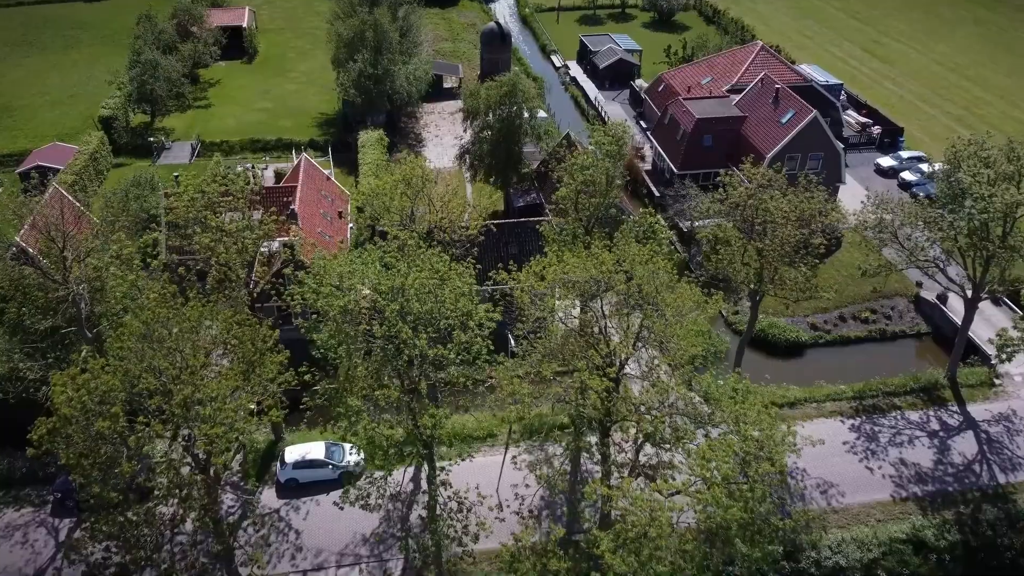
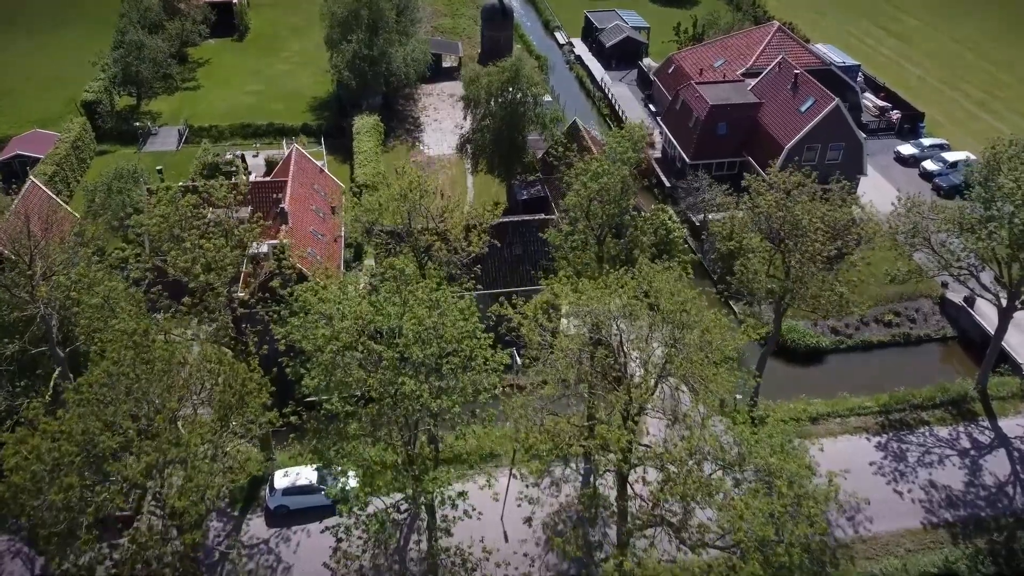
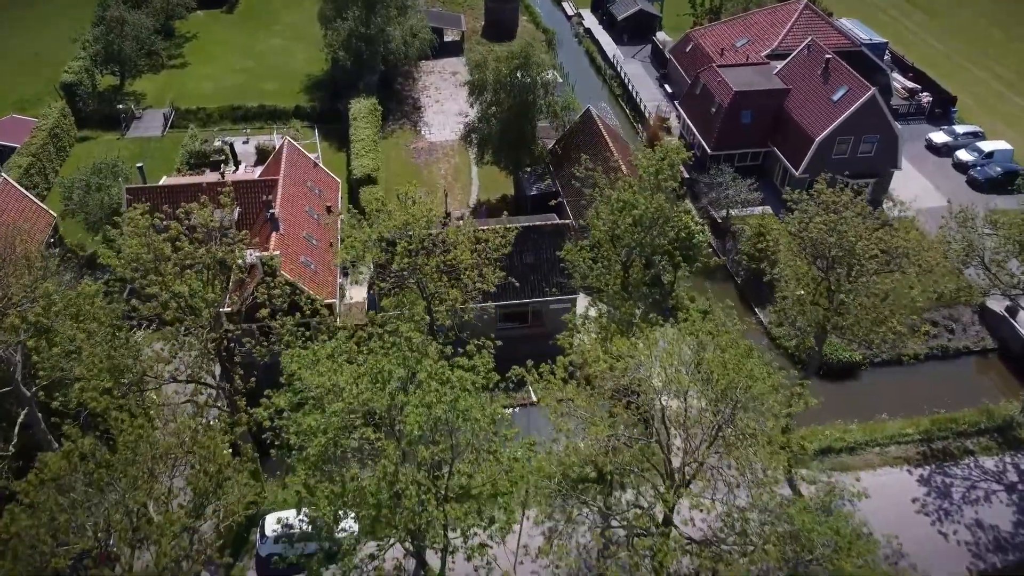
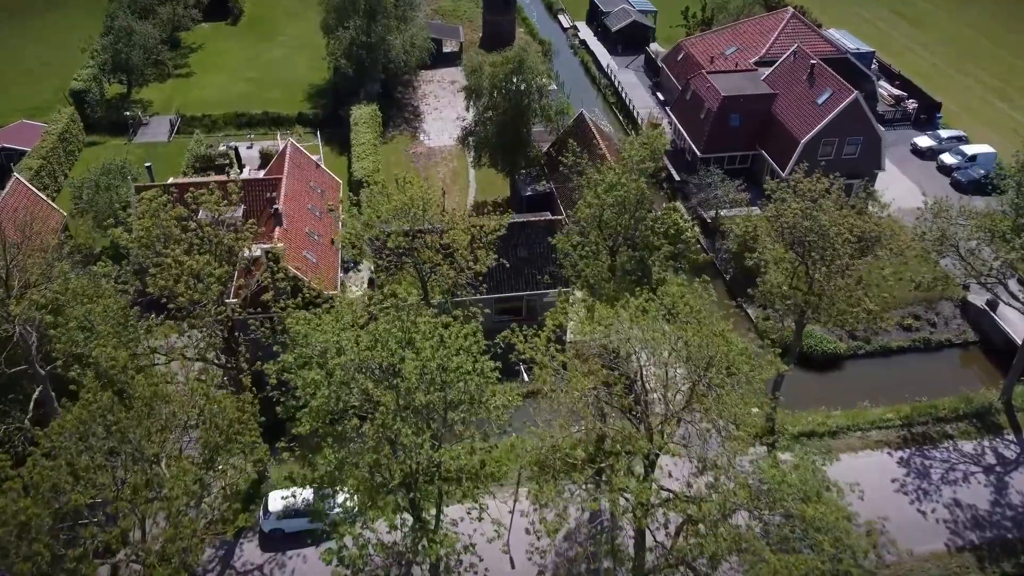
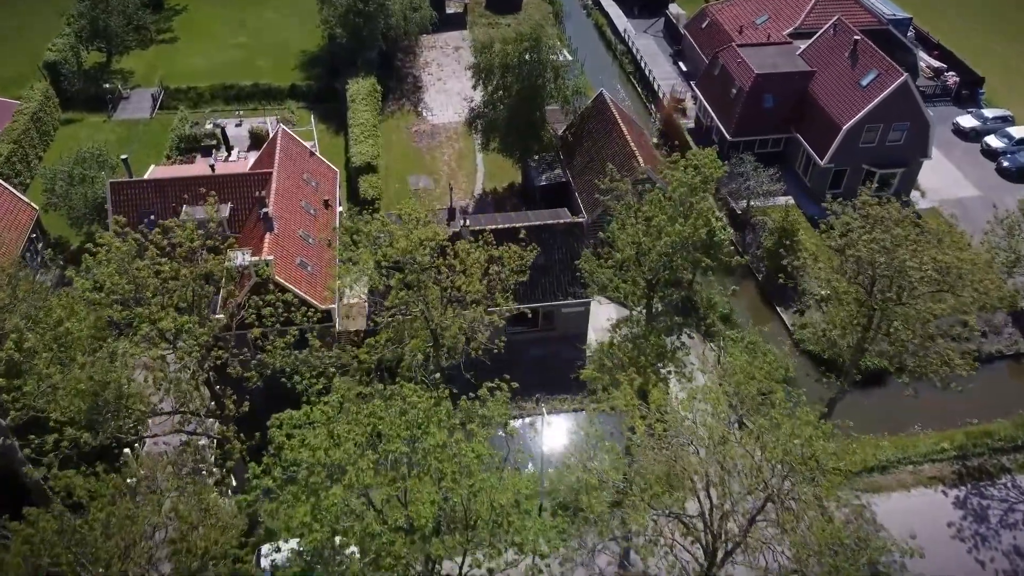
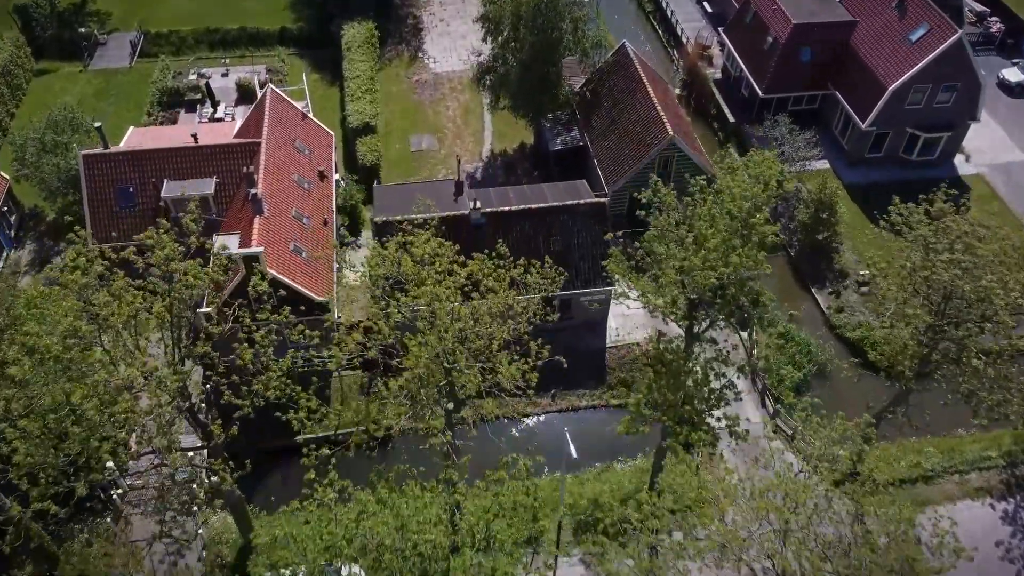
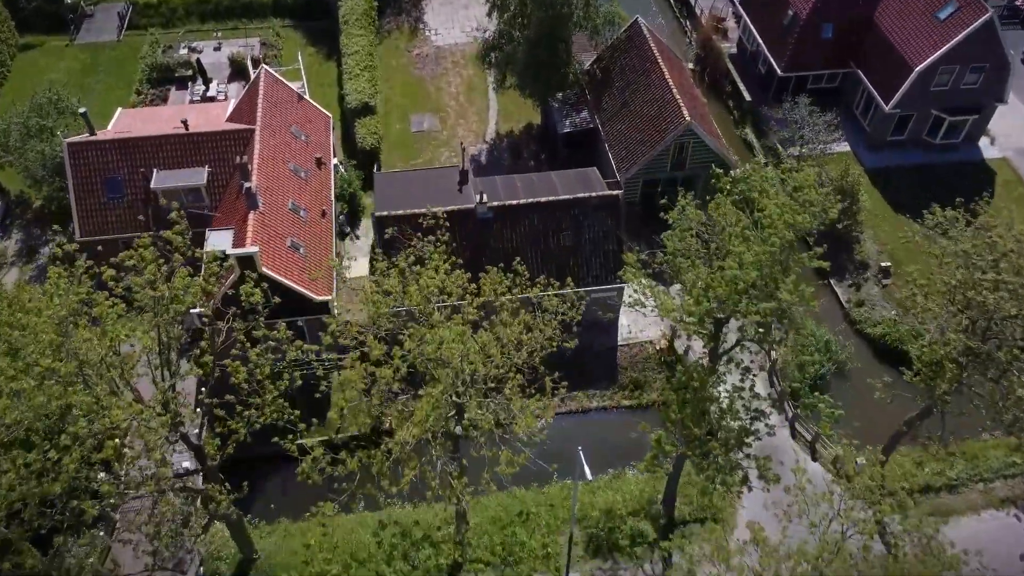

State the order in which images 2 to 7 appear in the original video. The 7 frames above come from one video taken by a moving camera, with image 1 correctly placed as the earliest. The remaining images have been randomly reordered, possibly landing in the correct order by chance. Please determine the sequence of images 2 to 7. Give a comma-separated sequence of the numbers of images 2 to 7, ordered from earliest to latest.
2, 4, 3, 5, 6, 7
